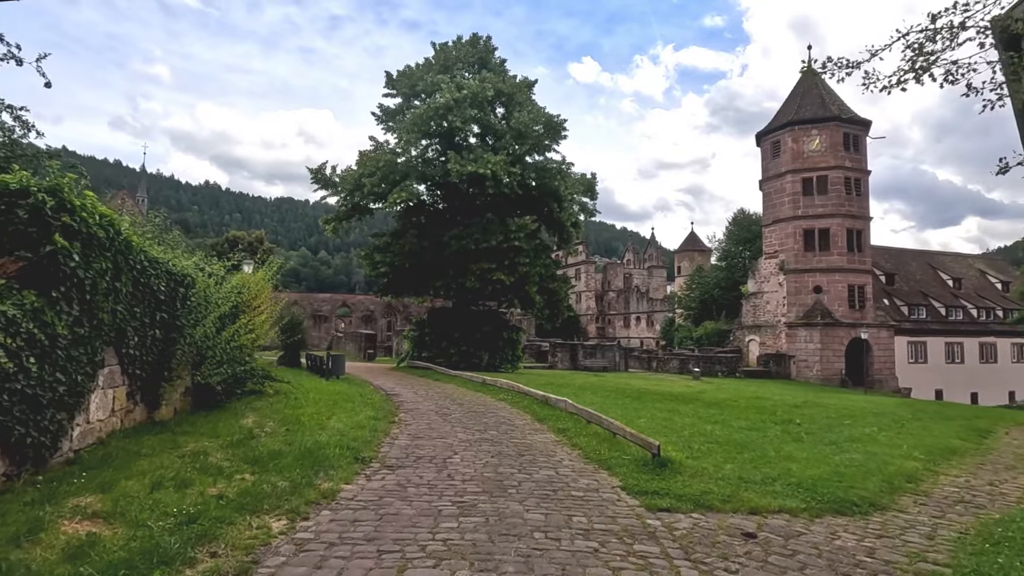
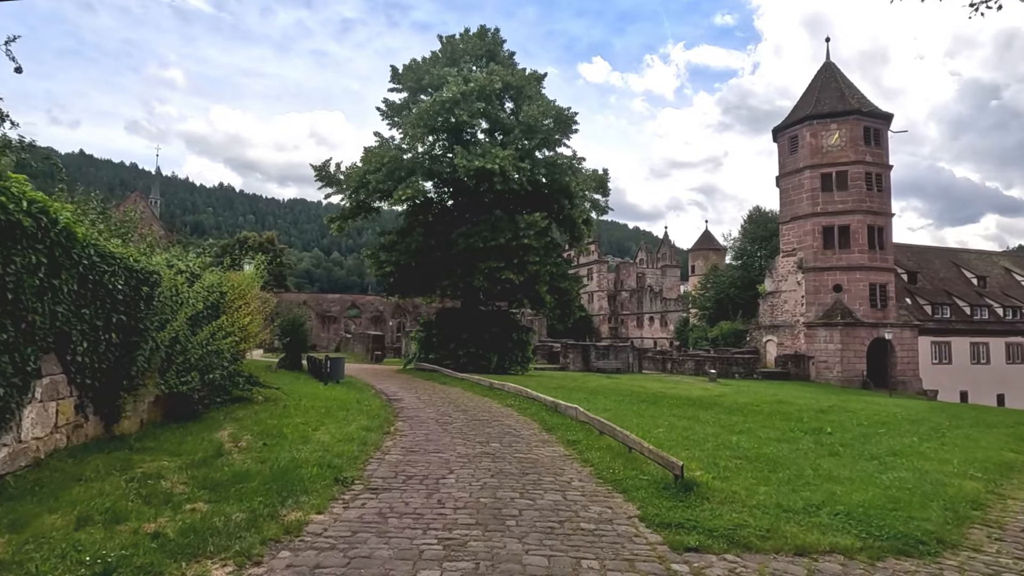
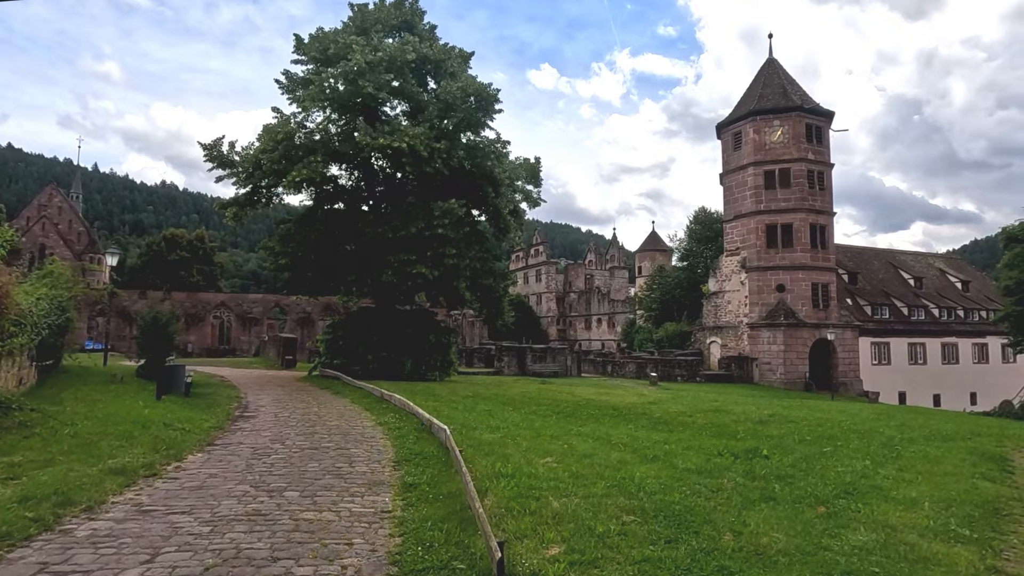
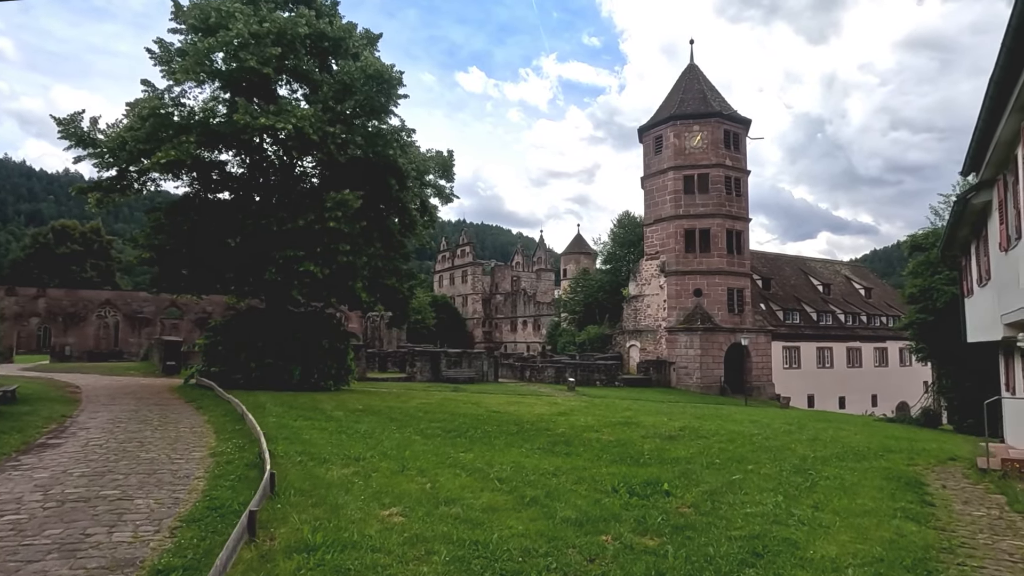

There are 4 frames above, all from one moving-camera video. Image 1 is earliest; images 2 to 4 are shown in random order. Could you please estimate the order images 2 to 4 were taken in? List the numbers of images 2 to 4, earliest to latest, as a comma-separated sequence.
2, 3, 4
